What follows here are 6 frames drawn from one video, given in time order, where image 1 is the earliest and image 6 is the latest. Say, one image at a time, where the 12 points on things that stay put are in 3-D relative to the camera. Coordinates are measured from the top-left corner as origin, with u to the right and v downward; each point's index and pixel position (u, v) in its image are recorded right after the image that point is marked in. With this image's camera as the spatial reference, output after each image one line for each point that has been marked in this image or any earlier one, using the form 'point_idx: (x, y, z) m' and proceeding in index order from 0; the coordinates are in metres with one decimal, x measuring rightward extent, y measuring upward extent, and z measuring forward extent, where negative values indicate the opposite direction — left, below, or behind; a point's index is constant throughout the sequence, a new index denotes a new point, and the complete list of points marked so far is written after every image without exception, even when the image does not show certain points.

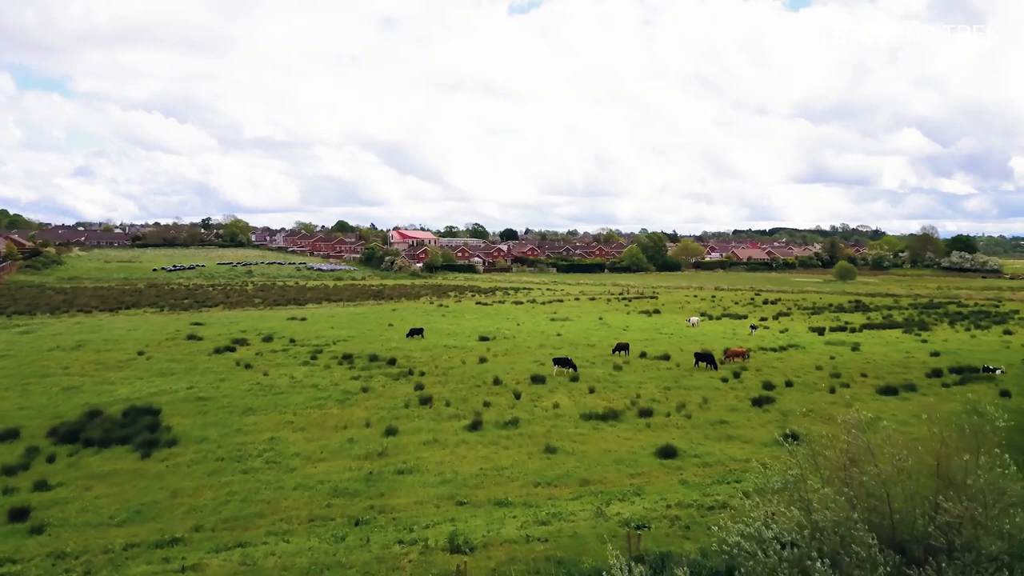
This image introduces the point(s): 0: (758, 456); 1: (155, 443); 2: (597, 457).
0: (+5.6, -3.8, +18.5) m
1: (-8.6, -3.7, +19.5) m
2: (+1.9, -3.8, +18.4) m
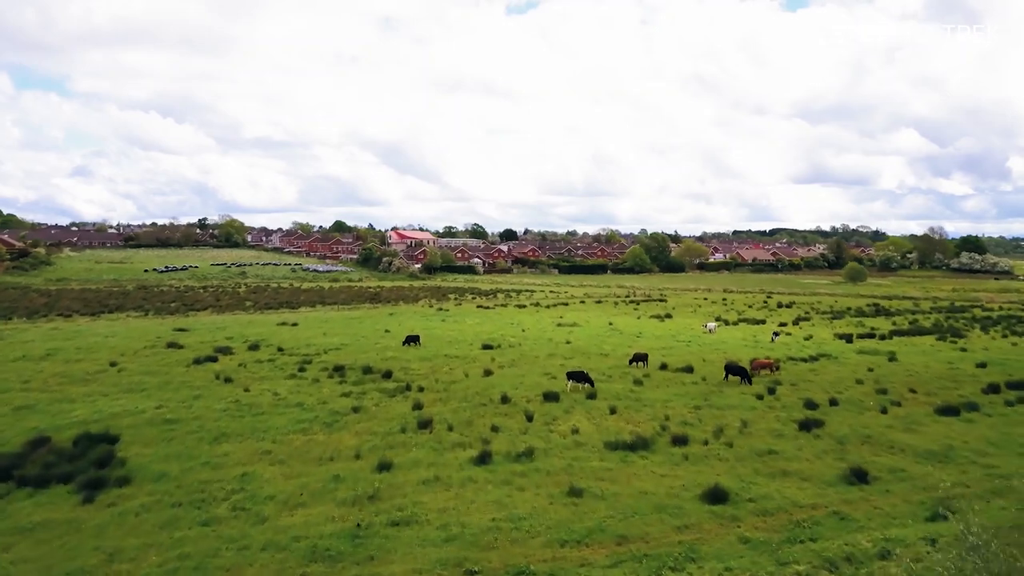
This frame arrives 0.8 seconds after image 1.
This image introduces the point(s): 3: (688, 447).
0: (+5.9, -4.0, +15.4) m
1: (-8.2, -3.9, +16.4) m
2: (+2.3, -4.0, +15.3) m
3: (+4.2, -3.8, +19.3) m
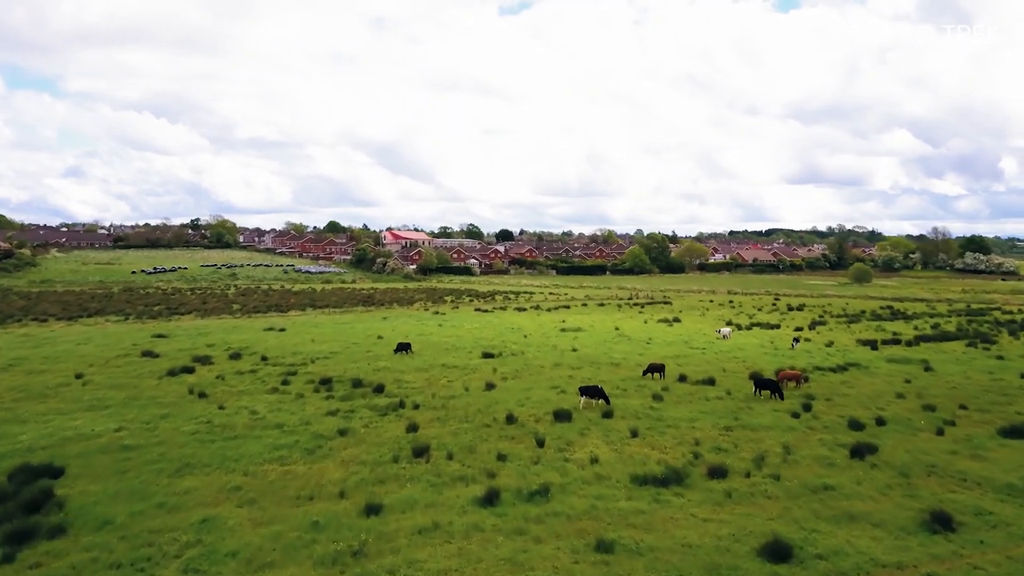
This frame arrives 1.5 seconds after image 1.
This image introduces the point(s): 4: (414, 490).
0: (+6.2, -4.2, +12.6) m
1: (-8.0, -4.1, +13.5) m
2: (+2.5, -4.1, +12.5) m
3: (+4.4, -3.9, +16.5) m
4: (-1.9, -4.0, +16.1) m
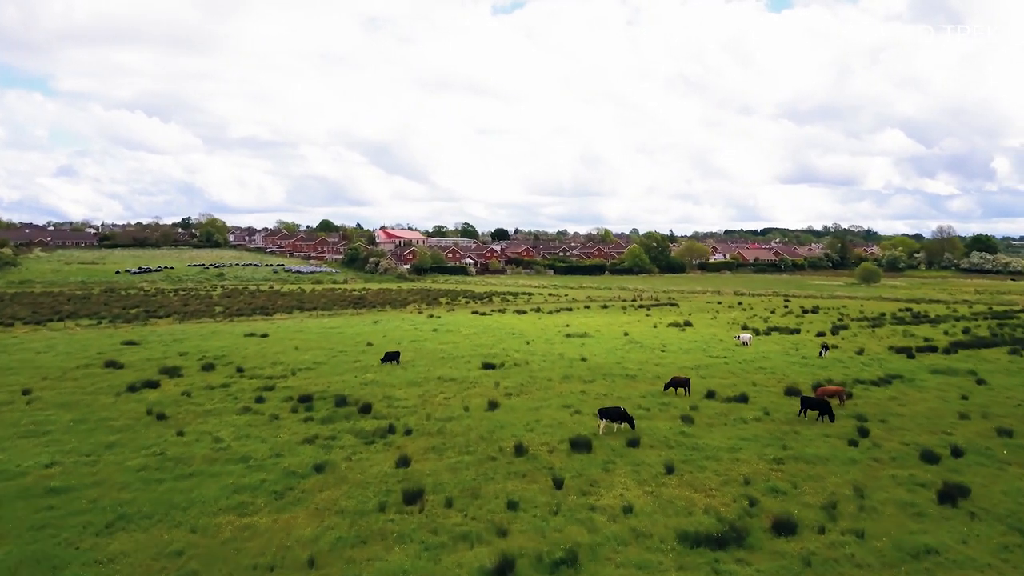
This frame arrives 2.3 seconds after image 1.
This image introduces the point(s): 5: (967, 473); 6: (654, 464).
0: (+6.5, -4.3, +9.2) m
1: (-7.7, -4.2, +10.0) m
2: (+2.8, -4.3, +9.1) m
3: (+4.7, -4.1, +13.1) m
4: (-1.7, -4.1, +12.6) m
5: (+9.6, -3.9, +17.2) m
6: (+3.1, -3.9, +18.1) m
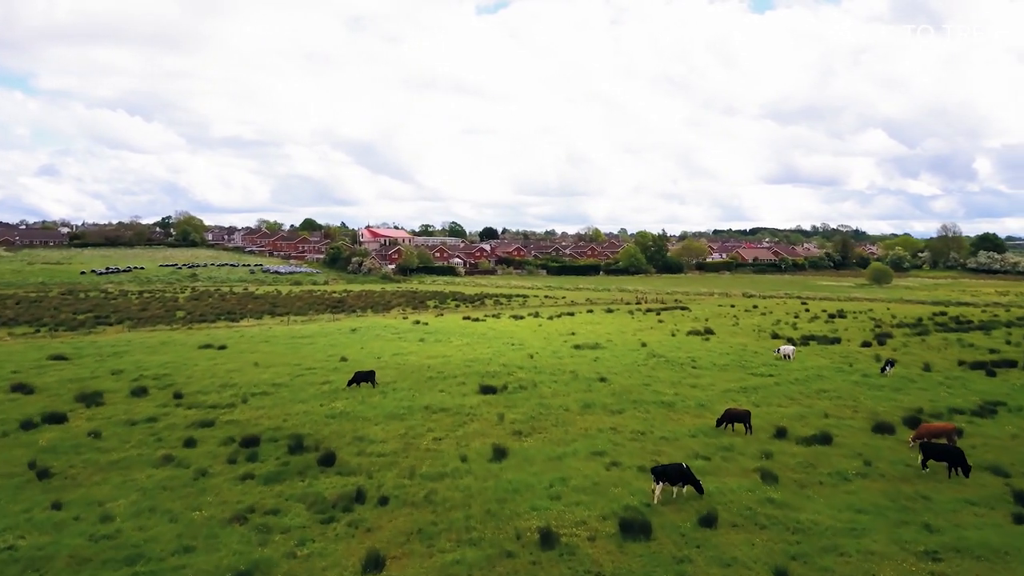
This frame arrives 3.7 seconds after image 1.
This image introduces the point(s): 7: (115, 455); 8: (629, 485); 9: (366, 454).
0: (+7.0, -4.5, +3.2) m
1: (-7.2, -4.4, +3.7) m
2: (+3.3, -4.4, +3.0) m
3: (+5.1, -4.2, +7.0) m
4: (-1.2, -4.3, +6.4) m
5: (+10.0, -4.1, +11.3) m
6: (+3.5, -4.0, +12.0) m
7: (-9.0, -3.7, +18.6) m
8: (+2.2, -3.7, +15.7) m
9: (-3.3, -3.7, +18.4) m
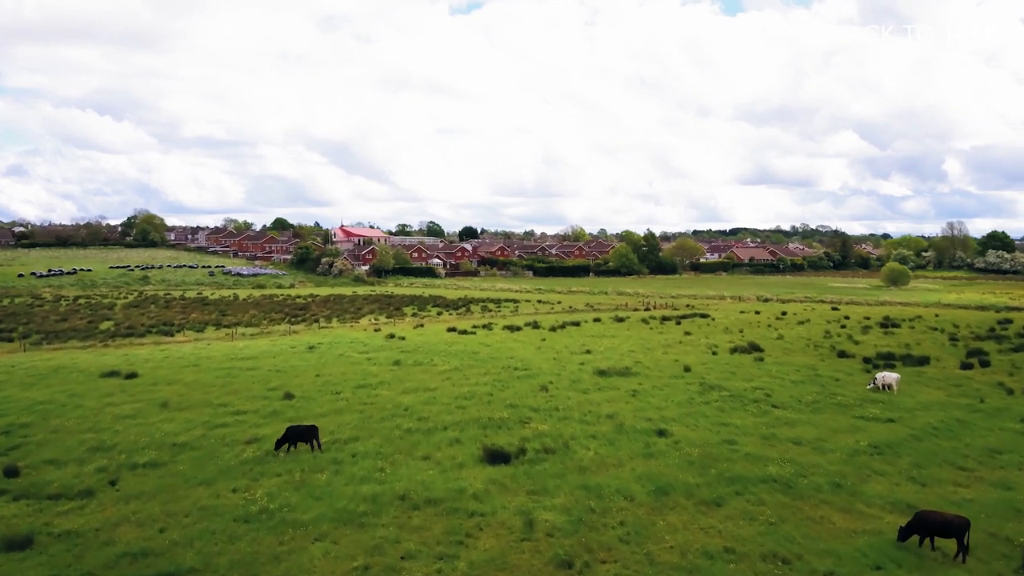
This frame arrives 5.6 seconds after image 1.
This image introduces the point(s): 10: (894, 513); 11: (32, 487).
0: (+8.1, -4.7, -5.5) m
1: (-6.1, -4.6, -5.3) m
2: (+4.4, -4.7, -5.8) m
3: (+6.1, -4.4, -1.7) m
4: (-0.2, -4.5, -2.5) m
5: (+10.9, -4.3, +2.7) m
6: (+4.4, -4.3, +3.3) m
7: (-8.3, -4.0, +9.5) m
8: (+3.0, -4.0, +6.9) m
9: (-2.6, -3.9, +9.4) m
10: (+6.4, -3.5, +13.8) m
11: (-9.0, -3.7, +15.5) m
